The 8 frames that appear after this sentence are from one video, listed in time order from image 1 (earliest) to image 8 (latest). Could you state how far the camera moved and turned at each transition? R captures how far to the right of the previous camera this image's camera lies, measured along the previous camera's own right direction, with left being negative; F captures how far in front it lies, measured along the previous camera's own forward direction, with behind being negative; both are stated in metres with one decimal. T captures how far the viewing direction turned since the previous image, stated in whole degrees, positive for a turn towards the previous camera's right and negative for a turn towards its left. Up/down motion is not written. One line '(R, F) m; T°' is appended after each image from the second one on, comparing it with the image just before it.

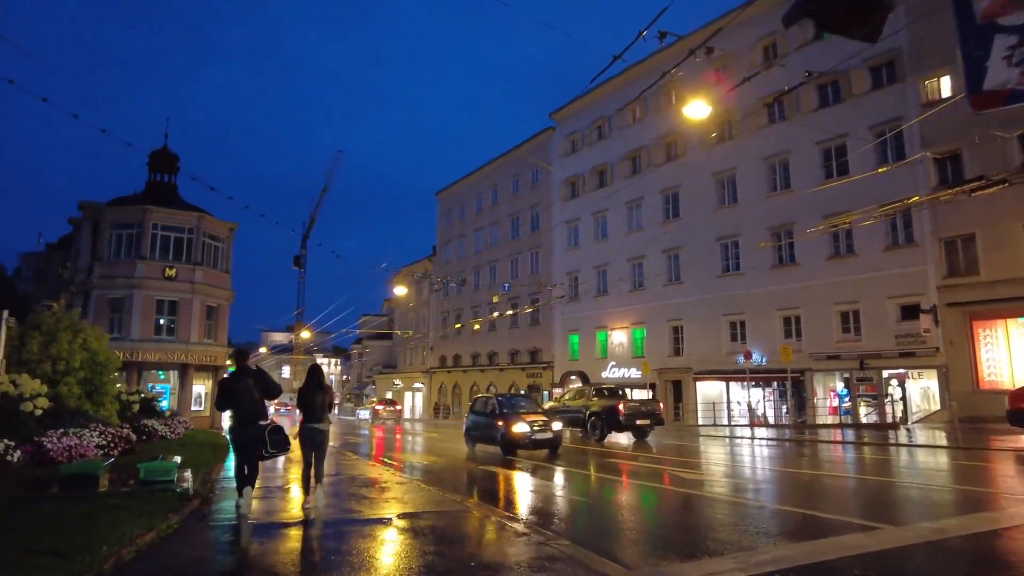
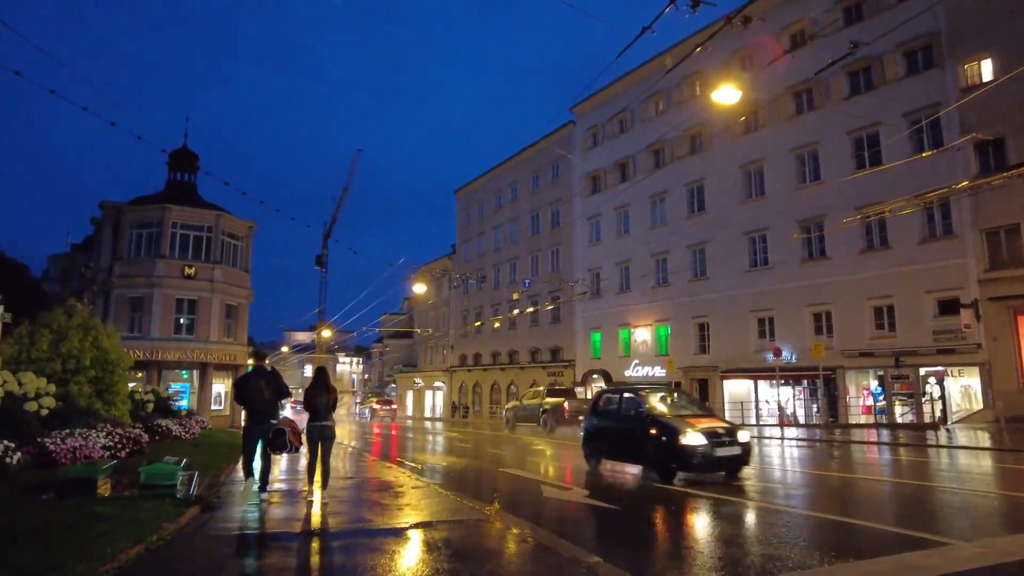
(0.0, +0.6) m; -2°
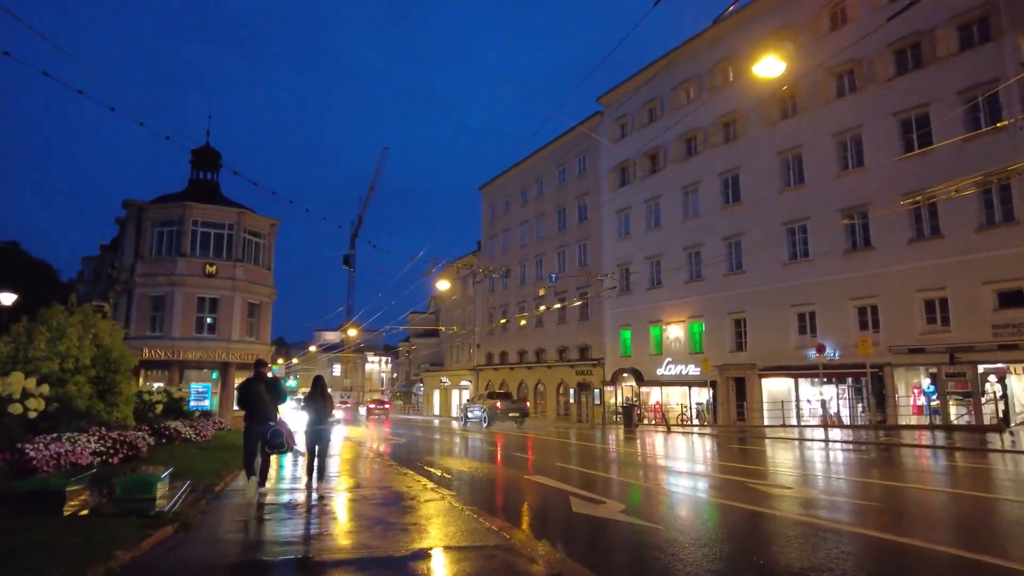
(+0.1, +1.1) m; -2°
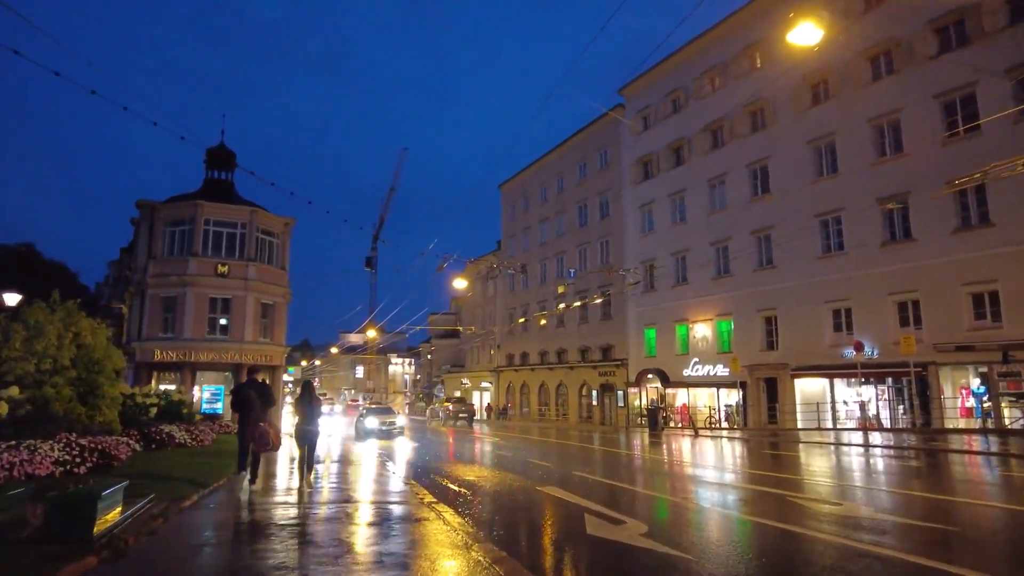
(+0.2, +1.2) m; -2°
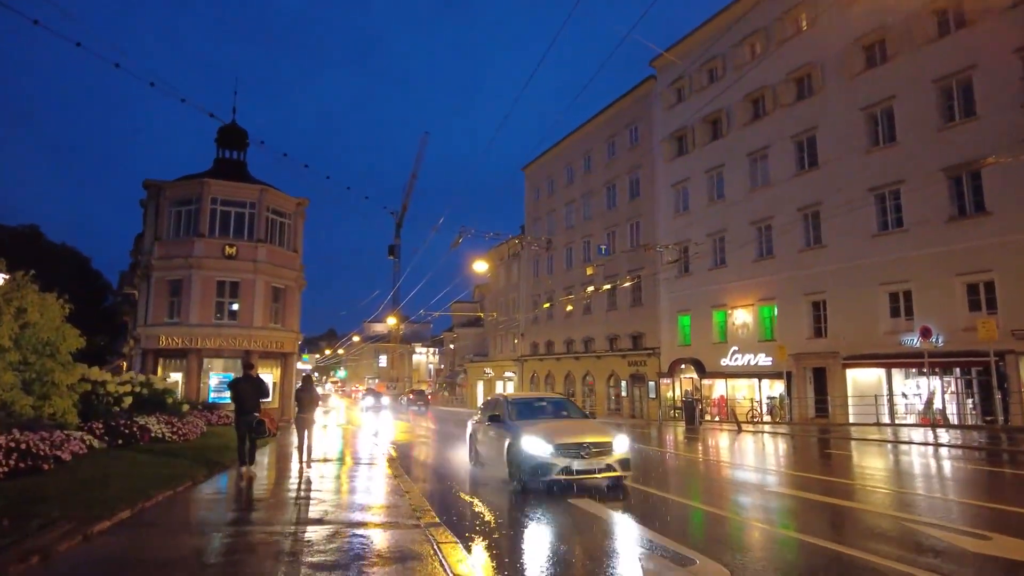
(0.0, +2.2) m; -2°
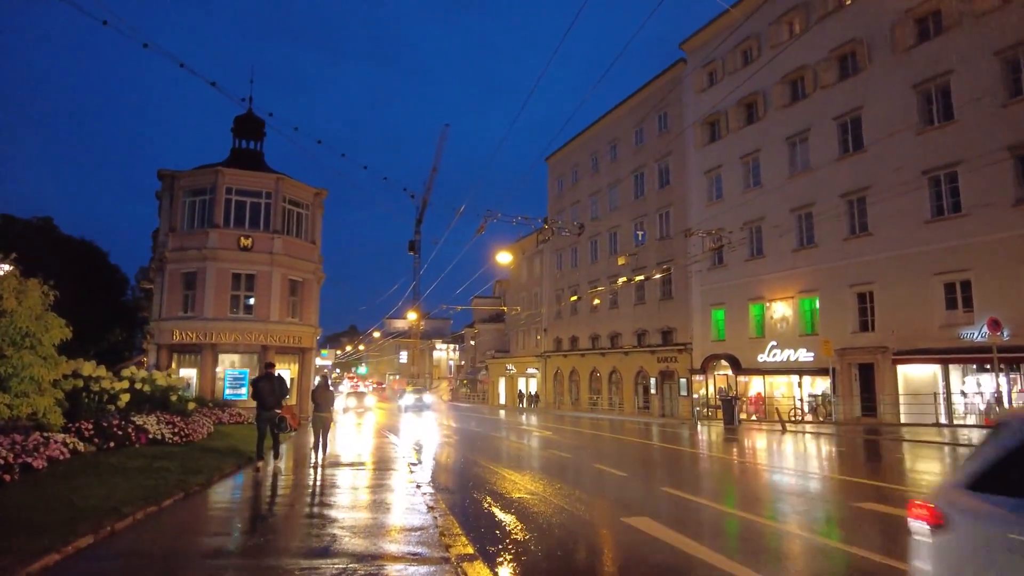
(-0.2, +1.4) m; -2°
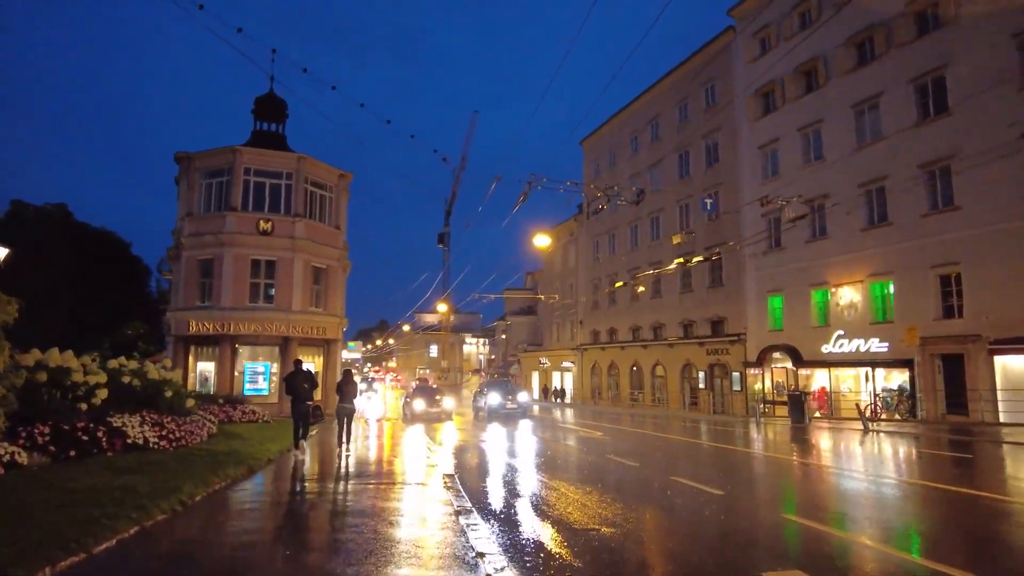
(-0.4, +2.4) m; -2°
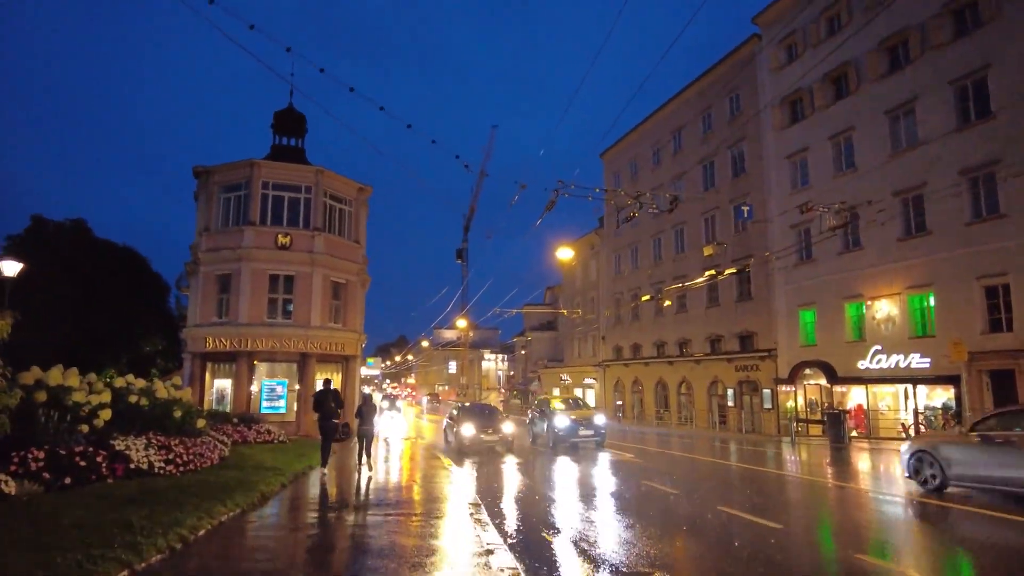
(-0.2, +0.8) m; -2°
